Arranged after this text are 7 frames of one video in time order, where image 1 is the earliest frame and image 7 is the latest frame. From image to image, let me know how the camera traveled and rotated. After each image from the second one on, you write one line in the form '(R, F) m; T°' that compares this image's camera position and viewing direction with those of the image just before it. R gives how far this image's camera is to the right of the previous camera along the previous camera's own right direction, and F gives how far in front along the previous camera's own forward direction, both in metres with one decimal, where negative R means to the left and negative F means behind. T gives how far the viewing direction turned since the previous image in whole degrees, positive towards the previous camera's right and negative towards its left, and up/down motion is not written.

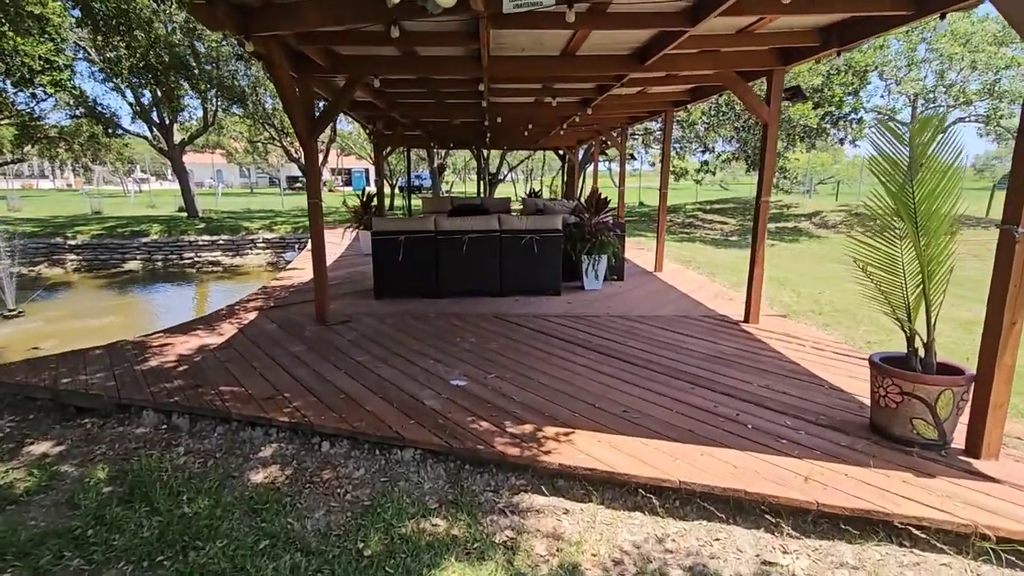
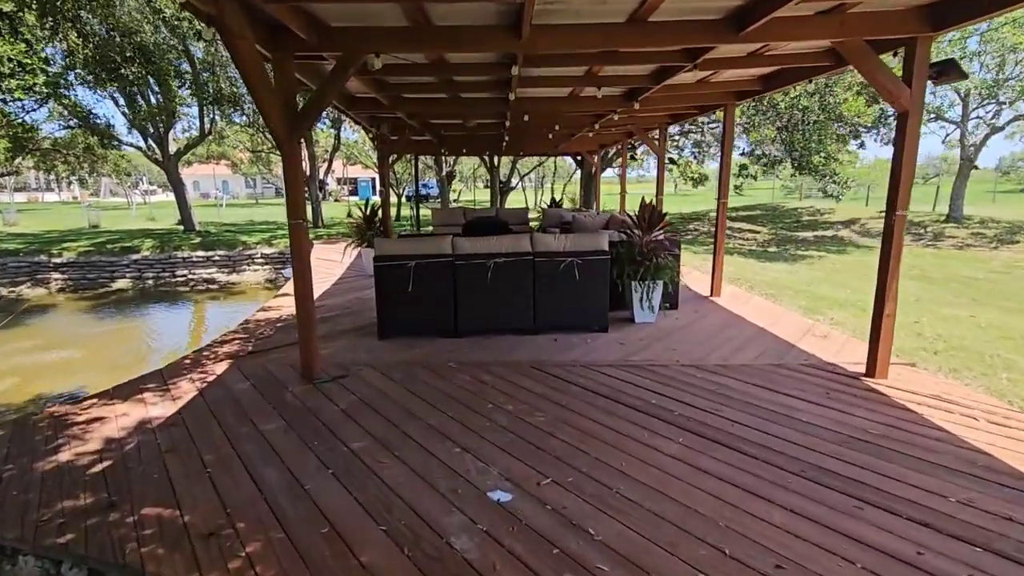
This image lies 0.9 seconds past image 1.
(-0.3, +1.1) m; -1°
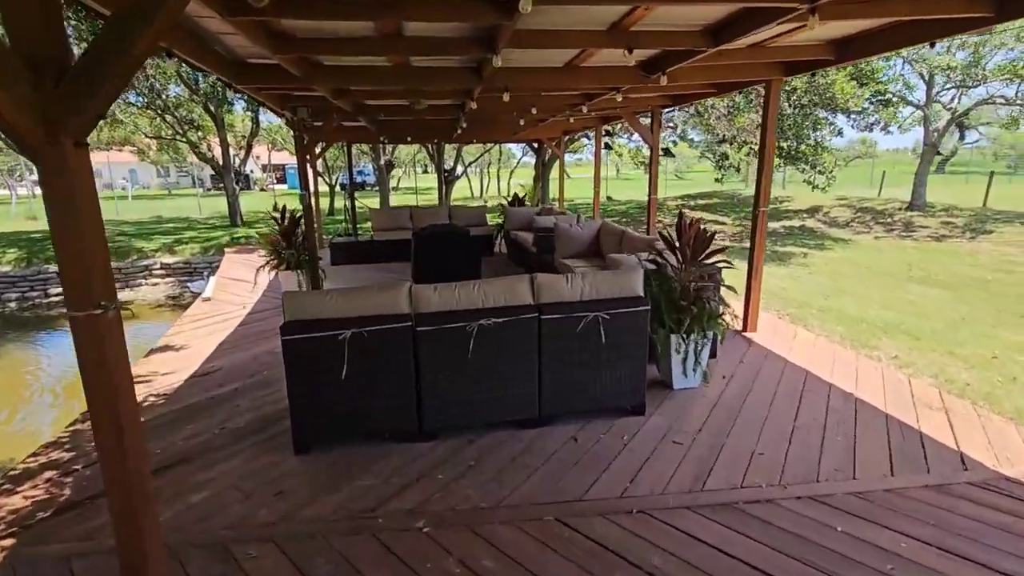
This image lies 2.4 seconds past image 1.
(-0.3, +1.7) m; +6°
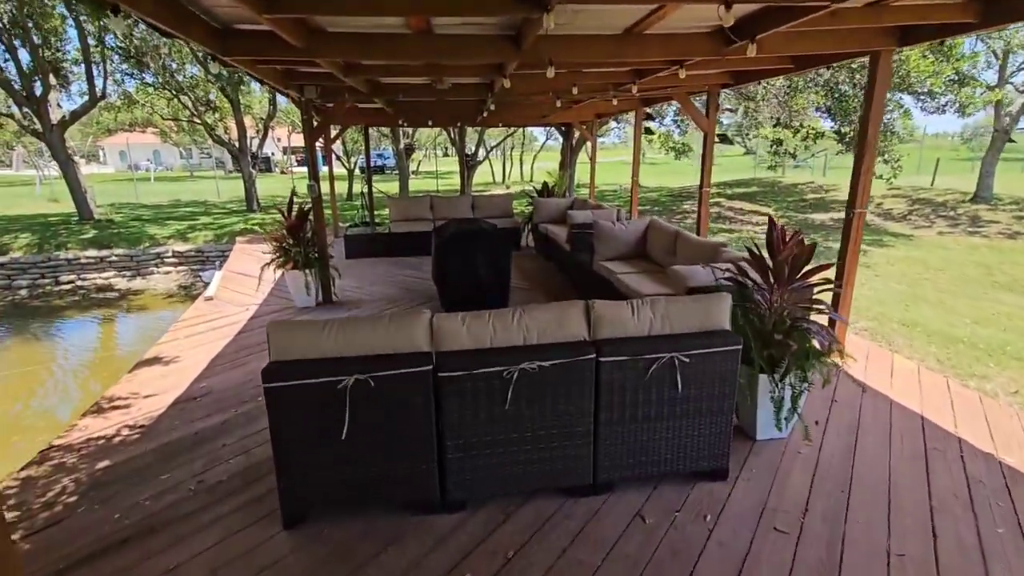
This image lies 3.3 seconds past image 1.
(-0.1, +0.7) m; -2°
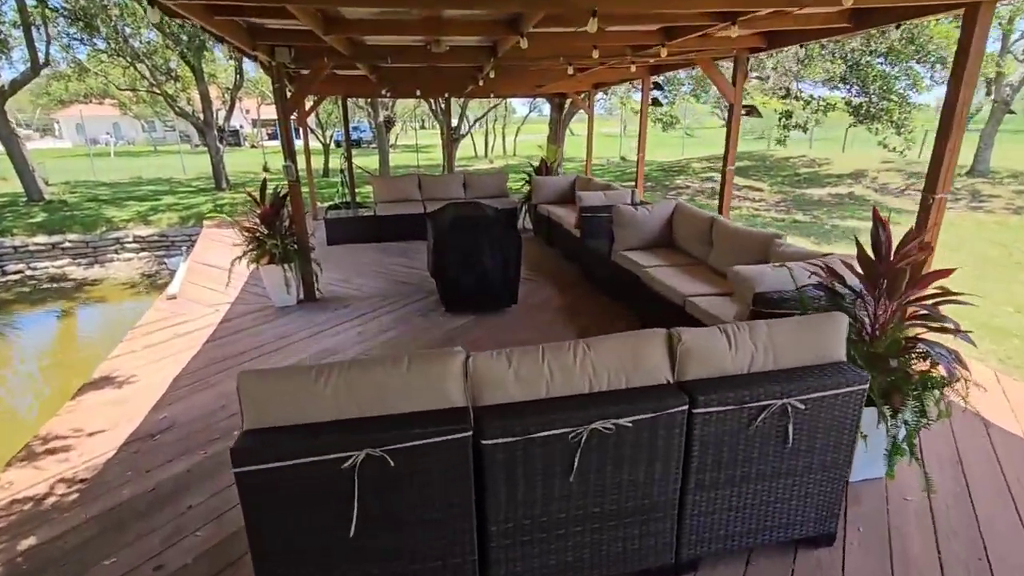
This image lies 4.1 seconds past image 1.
(-0.3, +0.6) m; +2°
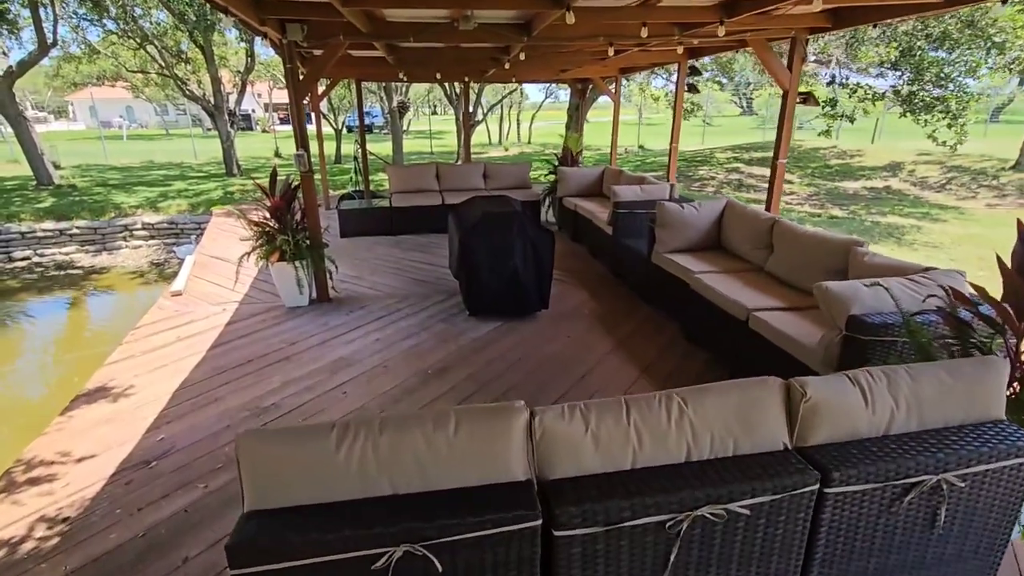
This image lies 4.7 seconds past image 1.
(-0.2, +0.4) m; -1°
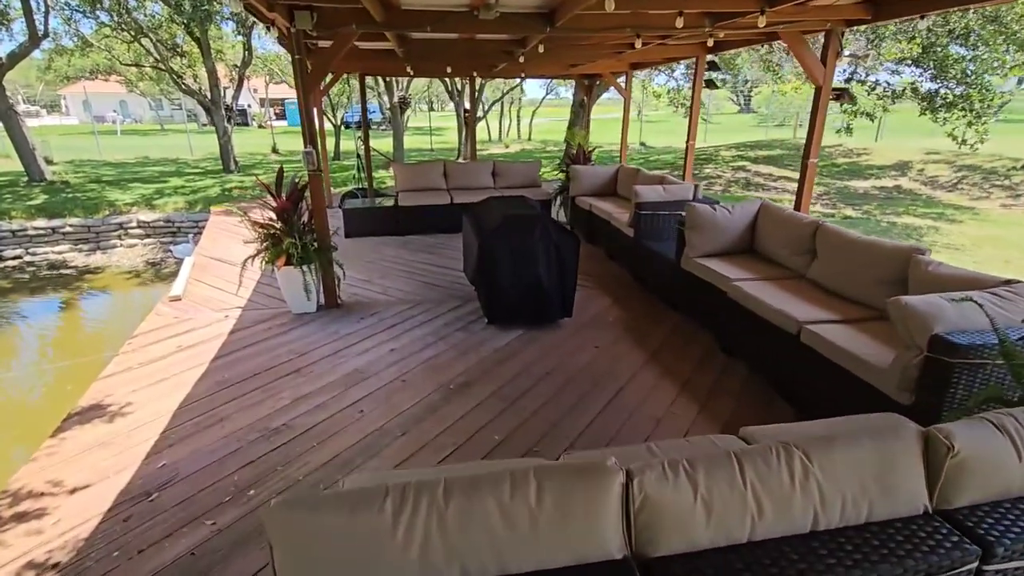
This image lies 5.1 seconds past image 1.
(-0.2, +0.2) m; 0°
